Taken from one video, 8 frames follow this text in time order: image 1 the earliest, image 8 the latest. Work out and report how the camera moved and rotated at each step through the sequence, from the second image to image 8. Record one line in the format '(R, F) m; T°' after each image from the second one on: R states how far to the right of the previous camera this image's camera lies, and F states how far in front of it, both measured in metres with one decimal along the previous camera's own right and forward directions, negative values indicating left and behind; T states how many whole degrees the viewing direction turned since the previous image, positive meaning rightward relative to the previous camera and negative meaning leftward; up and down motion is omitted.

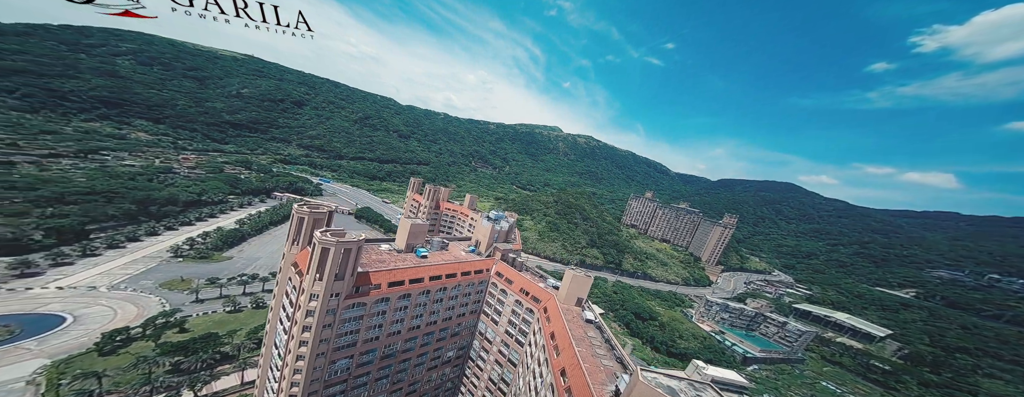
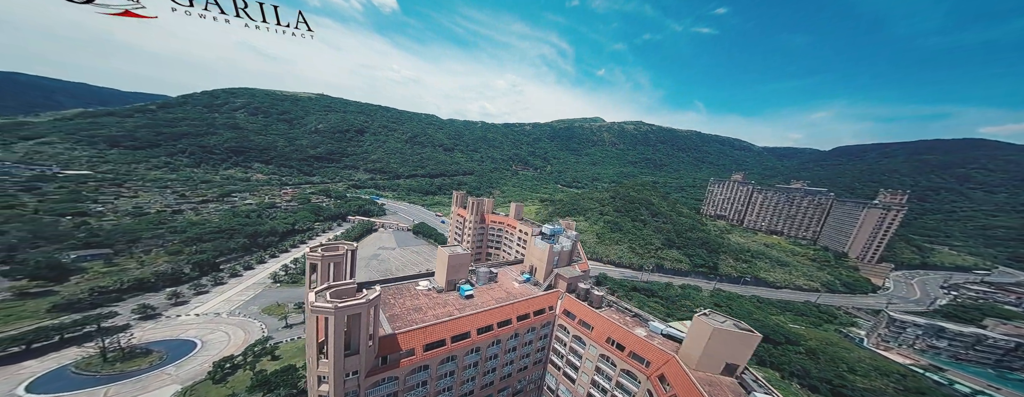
(-0.8, +2.2) m; -8°
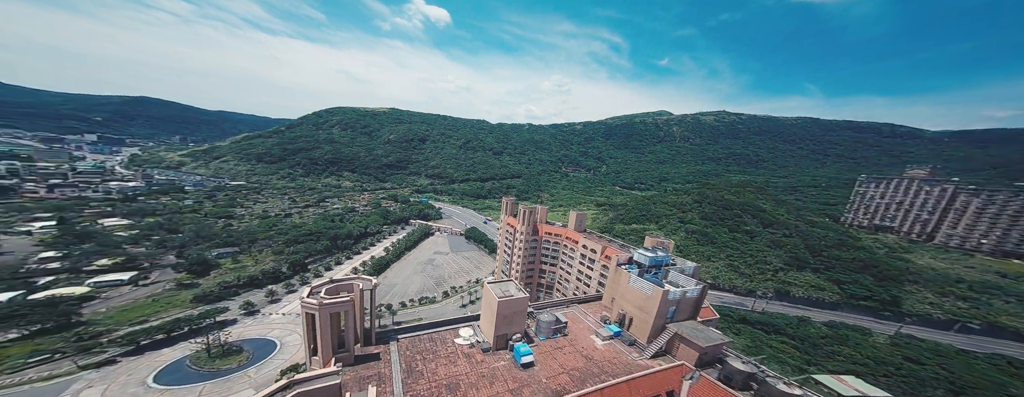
(-0.8, +2.8) m; -9°
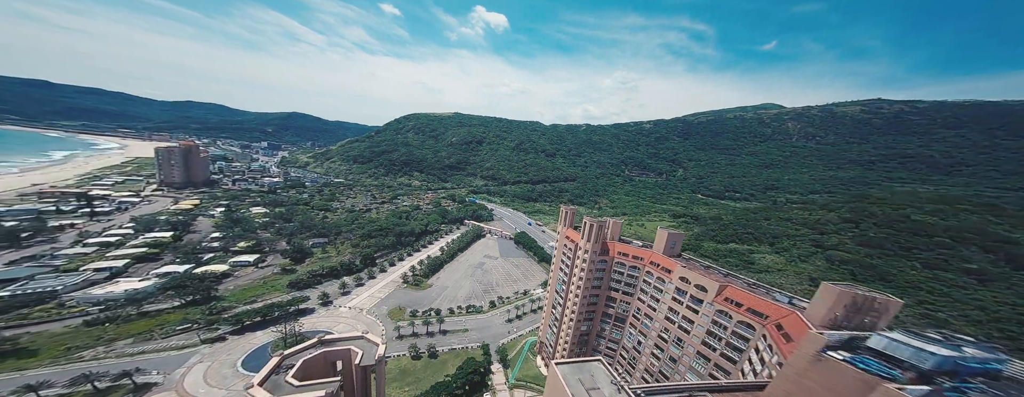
(-0.7, +3.8) m; -10°
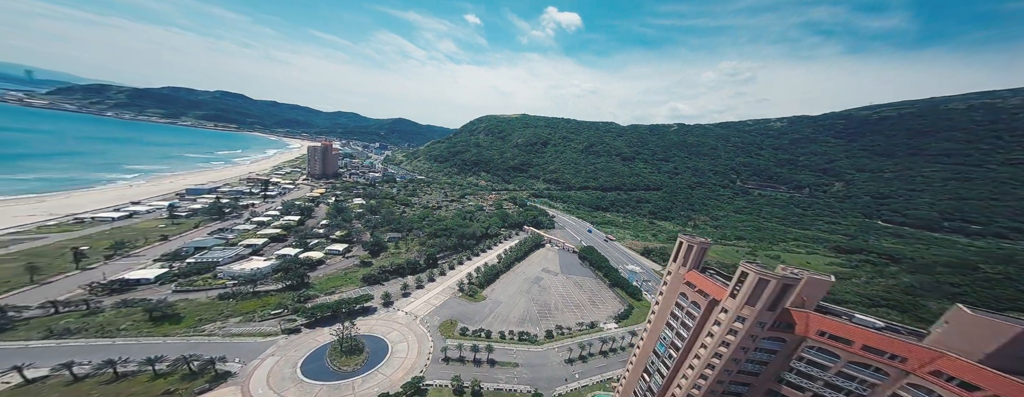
(+0.3, +7.2) m; -13°
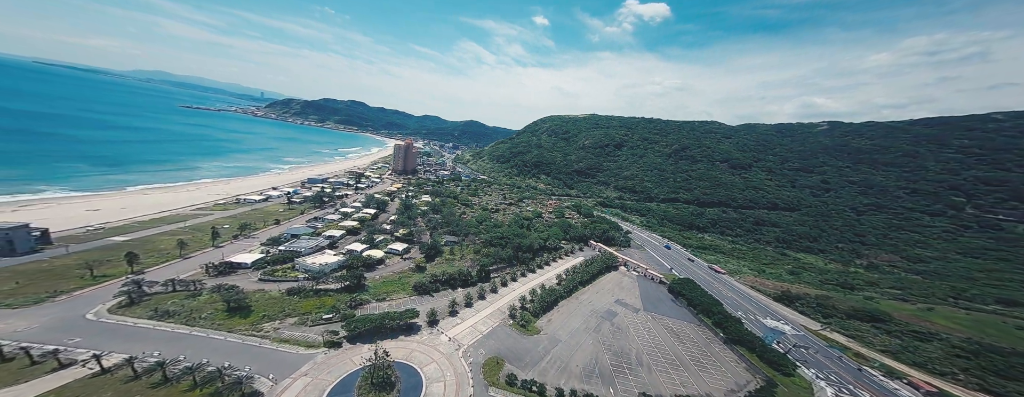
(-1.1, +11.0) m; -12°
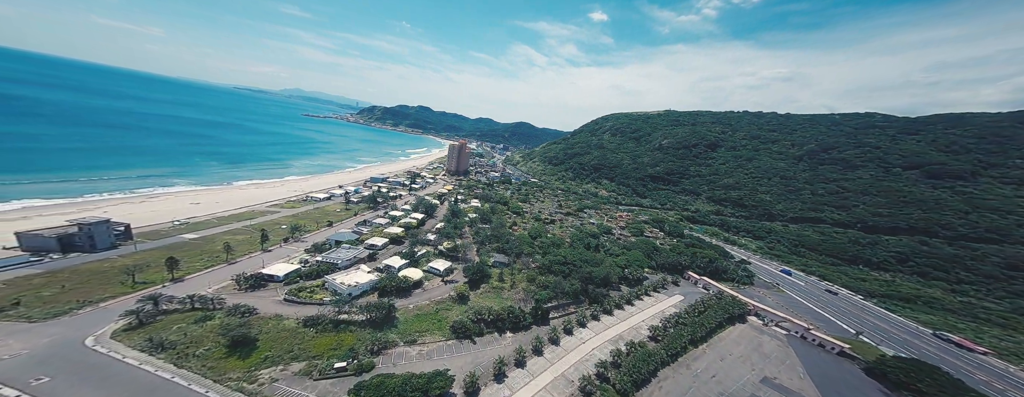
(-3.5, +17.6) m; -11°
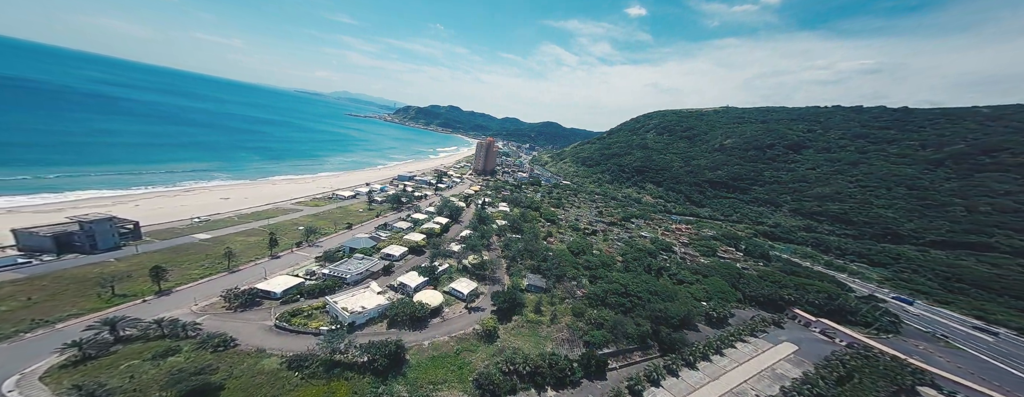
(-3.6, +13.7) m; -5°
